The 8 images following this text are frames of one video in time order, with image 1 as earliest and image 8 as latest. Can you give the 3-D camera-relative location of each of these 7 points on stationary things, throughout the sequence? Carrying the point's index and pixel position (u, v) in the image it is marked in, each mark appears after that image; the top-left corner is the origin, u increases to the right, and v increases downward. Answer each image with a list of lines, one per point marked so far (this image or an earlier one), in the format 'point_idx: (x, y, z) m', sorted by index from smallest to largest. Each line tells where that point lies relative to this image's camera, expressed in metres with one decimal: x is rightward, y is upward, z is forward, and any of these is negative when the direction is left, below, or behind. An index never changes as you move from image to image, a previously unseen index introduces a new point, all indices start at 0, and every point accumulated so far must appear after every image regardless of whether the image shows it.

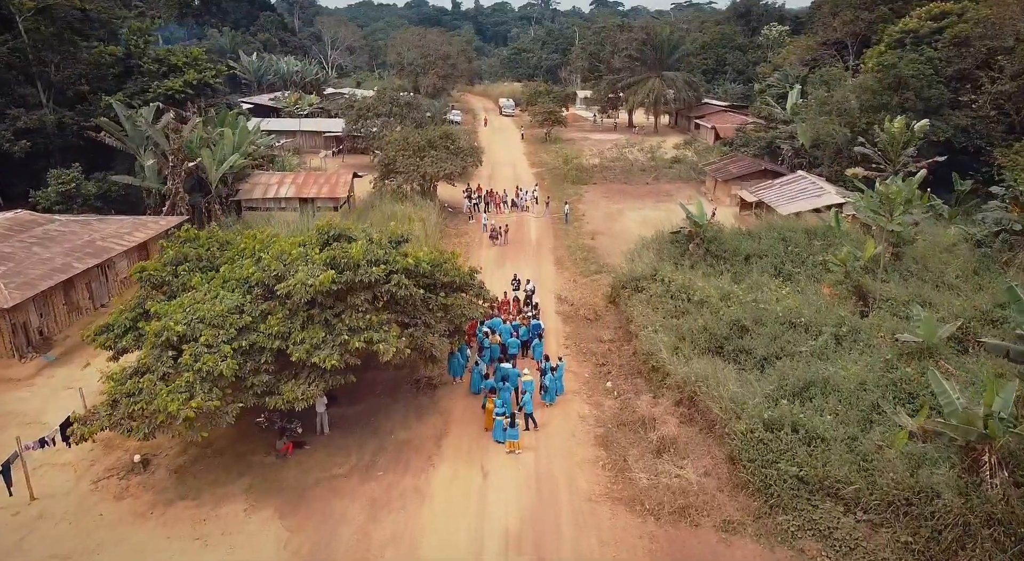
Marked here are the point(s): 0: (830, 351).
0: (+7.0, -1.5, +16.0) m
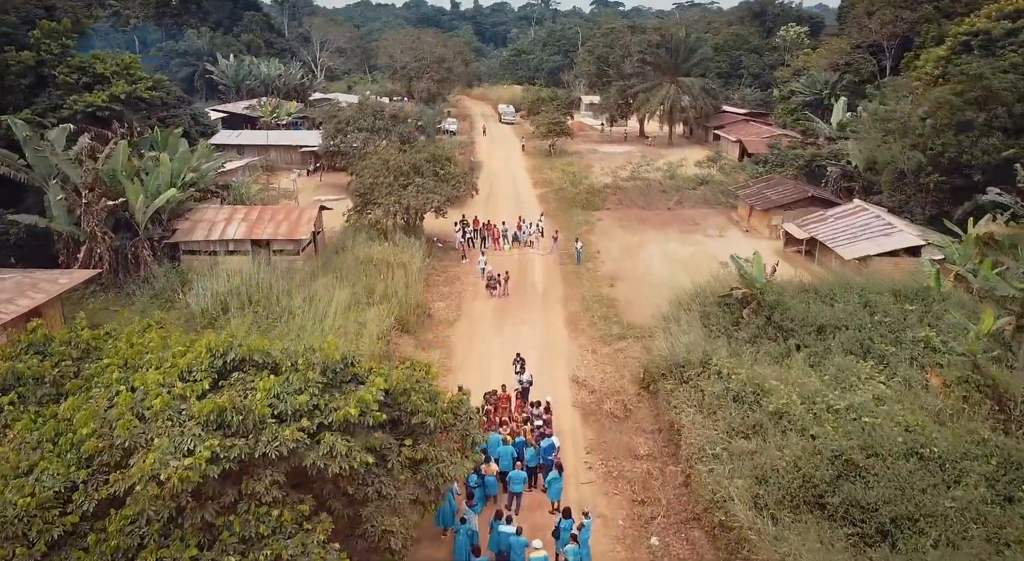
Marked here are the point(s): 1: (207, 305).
0: (+7.0, -3.4, +10.8) m
1: (-8.2, -0.6, +19.7) m
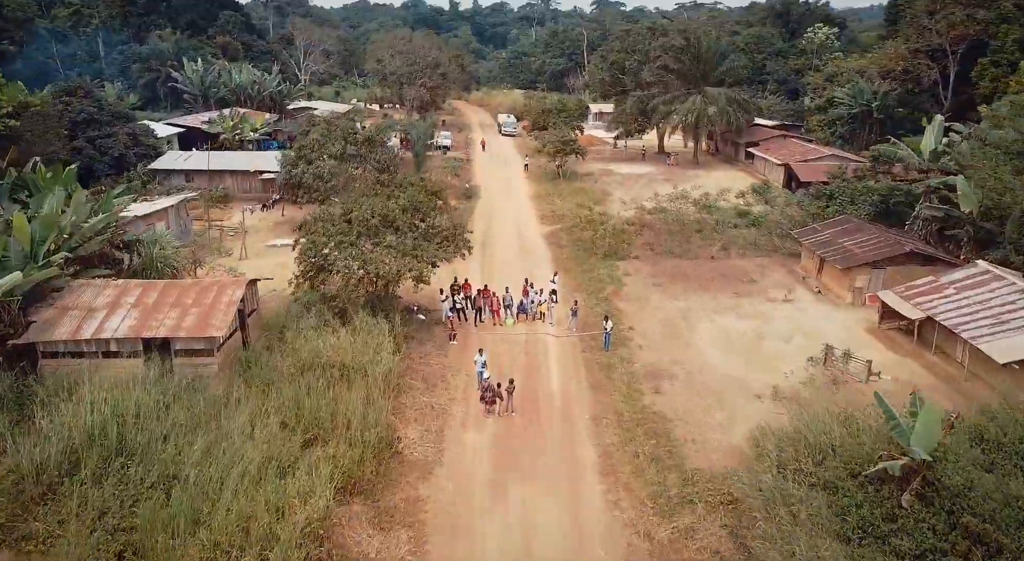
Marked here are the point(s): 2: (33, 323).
0: (+7.2, -5.8, +3.8) m
1: (-8.0, -3.1, +12.7) m
2: (-10.2, -0.9, +15.6) m
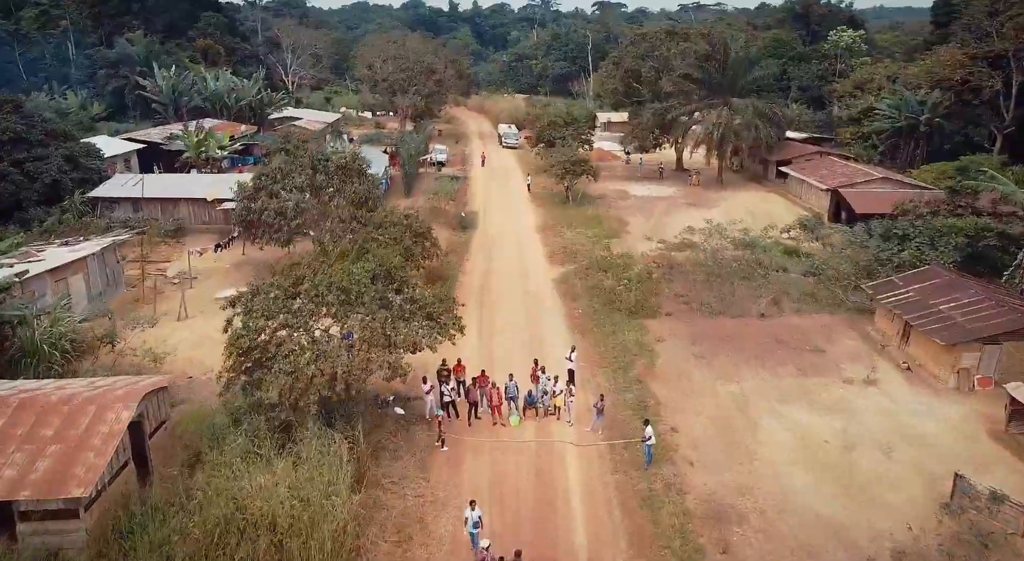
0: (+7.3, -7.7, -1.4) m
1: (-7.9, -5.0, +7.5) m
2: (-10.1, -2.8, +10.4) m
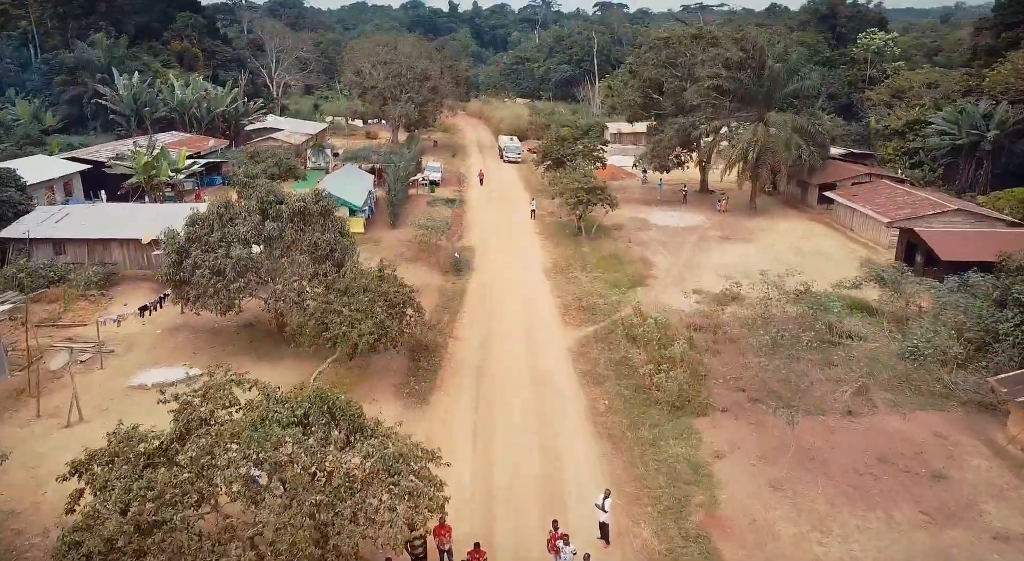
0: (+7.4, -9.7, -7.0) m
1: (-7.8, -6.9, +1.9) m
2: (-9.9, -4.8, +4.9) m
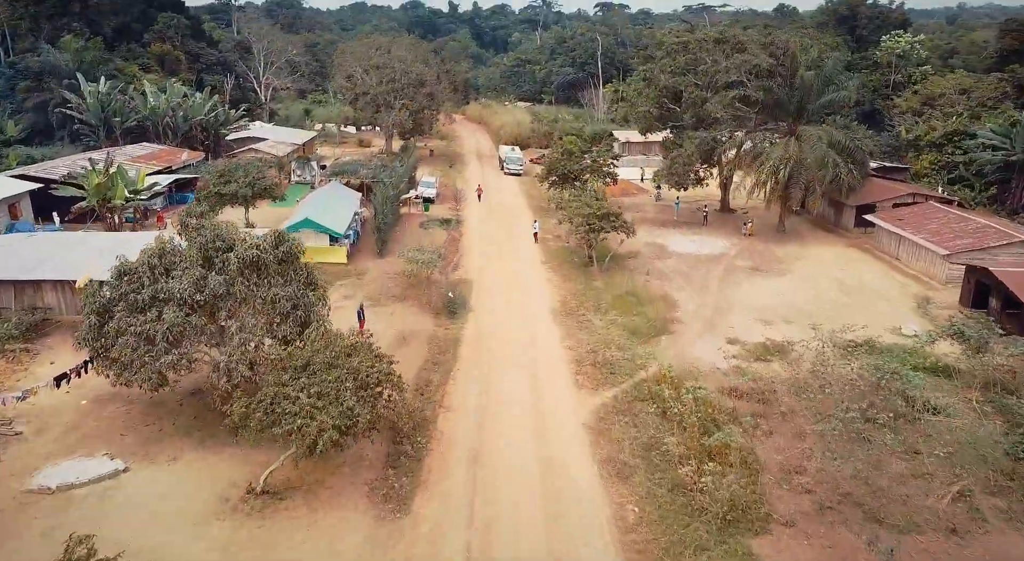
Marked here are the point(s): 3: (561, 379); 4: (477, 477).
0: (+7.5, -11.1, -10.8) m
1: (-7.7, -8.3, -1.9) m
2: (-9.8, -6.2, +1.0) m
3: (+1.4, -3.0, +18.6) m
4: (-0.7, -4.5, +14.3) m
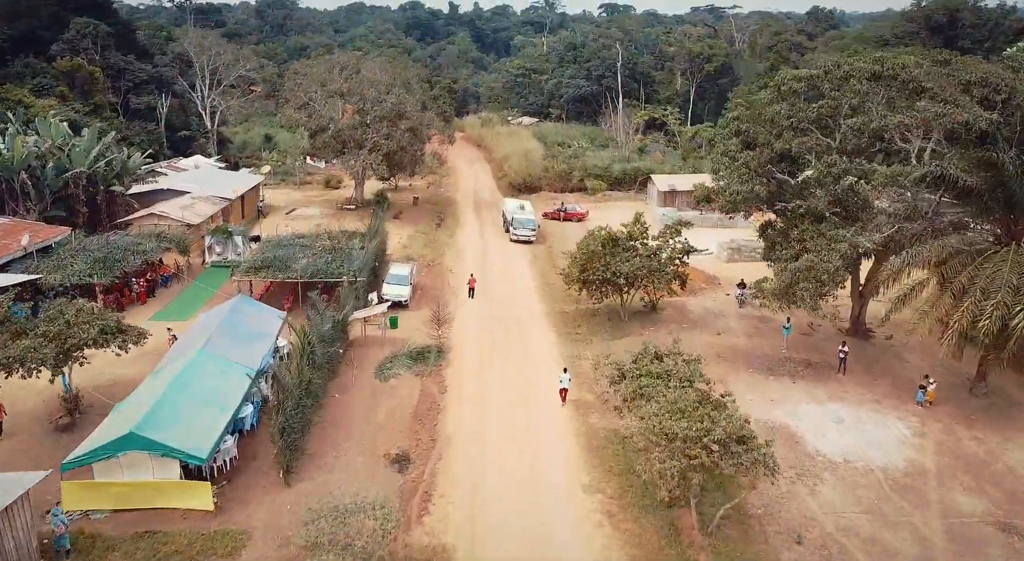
0: (+7.9, -16.5, -24.8) m
1: (-7.3, -13.7, -15.8) m
2: (-9.5, -11.6, -12.9) m
3: (+1.8, -8.4, +4.7) m
4: (-0.3, -9.9, +0.4) m
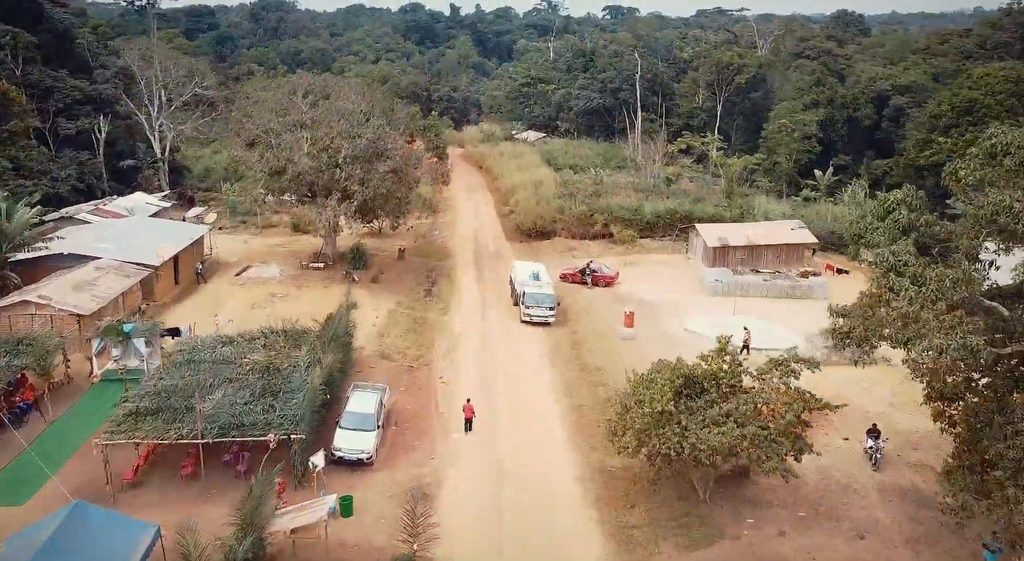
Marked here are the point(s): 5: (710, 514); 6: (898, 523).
0: (+8.2, -20.1, -34.3) m
1: (-7.0, -17.3, -25.3) m
2: (-9.1, -15.2, -22.4) m
3: (+2.2, -12.1, -4.8) m
4: (+0.1, -13.5, -9.1) m
5: (+4.6, -5.4, +16.9) m
6: (+8.6, -5.2, +16.1) m
